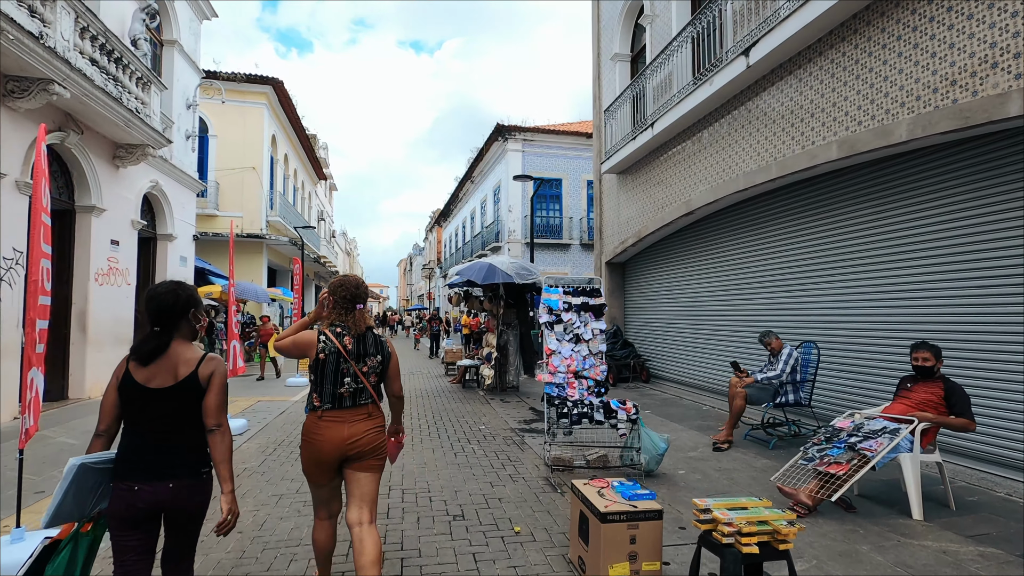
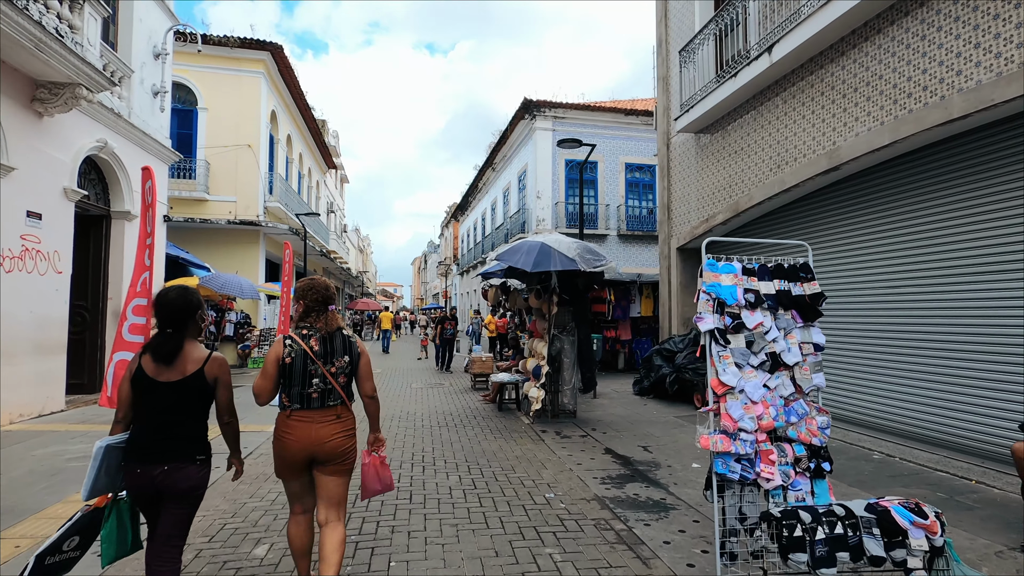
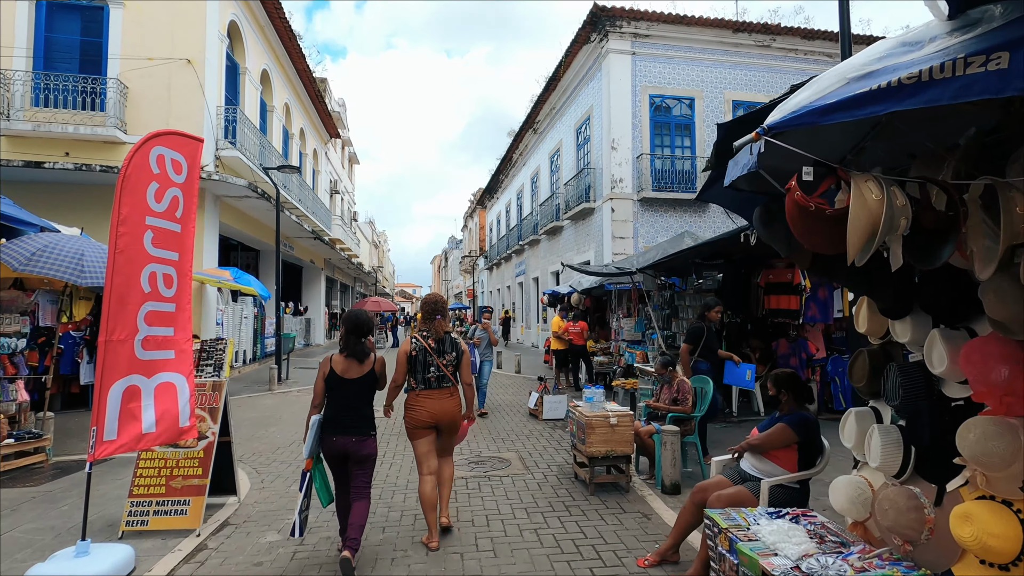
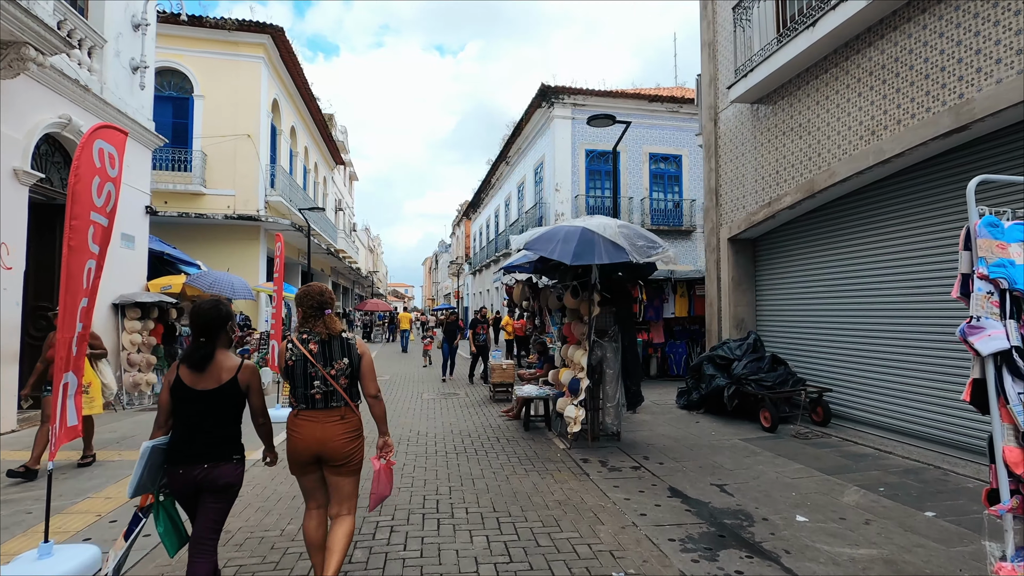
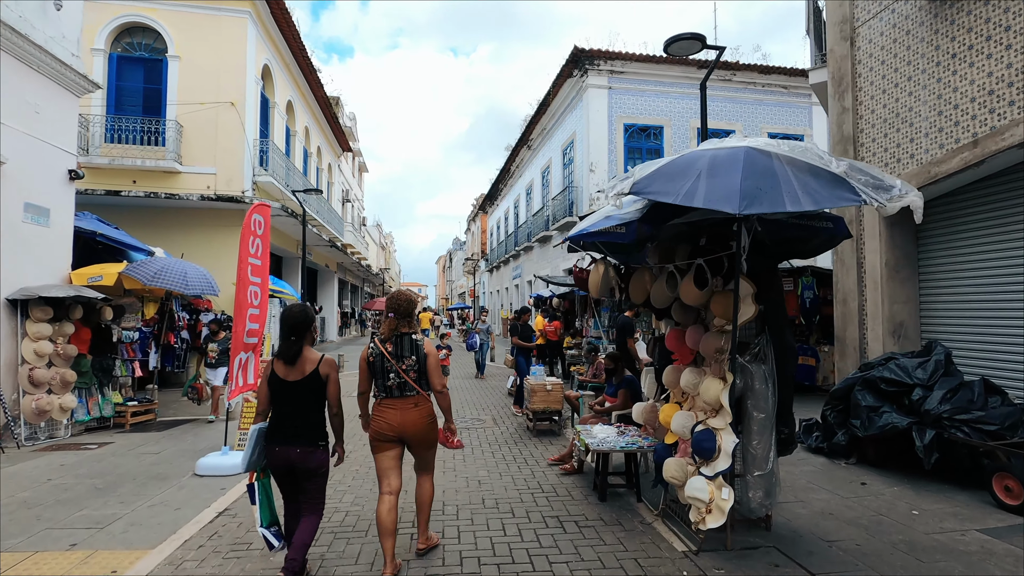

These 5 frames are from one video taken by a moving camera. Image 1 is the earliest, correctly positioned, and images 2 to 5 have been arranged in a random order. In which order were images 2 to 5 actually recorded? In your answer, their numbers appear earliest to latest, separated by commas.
2, 4, 5, 3
